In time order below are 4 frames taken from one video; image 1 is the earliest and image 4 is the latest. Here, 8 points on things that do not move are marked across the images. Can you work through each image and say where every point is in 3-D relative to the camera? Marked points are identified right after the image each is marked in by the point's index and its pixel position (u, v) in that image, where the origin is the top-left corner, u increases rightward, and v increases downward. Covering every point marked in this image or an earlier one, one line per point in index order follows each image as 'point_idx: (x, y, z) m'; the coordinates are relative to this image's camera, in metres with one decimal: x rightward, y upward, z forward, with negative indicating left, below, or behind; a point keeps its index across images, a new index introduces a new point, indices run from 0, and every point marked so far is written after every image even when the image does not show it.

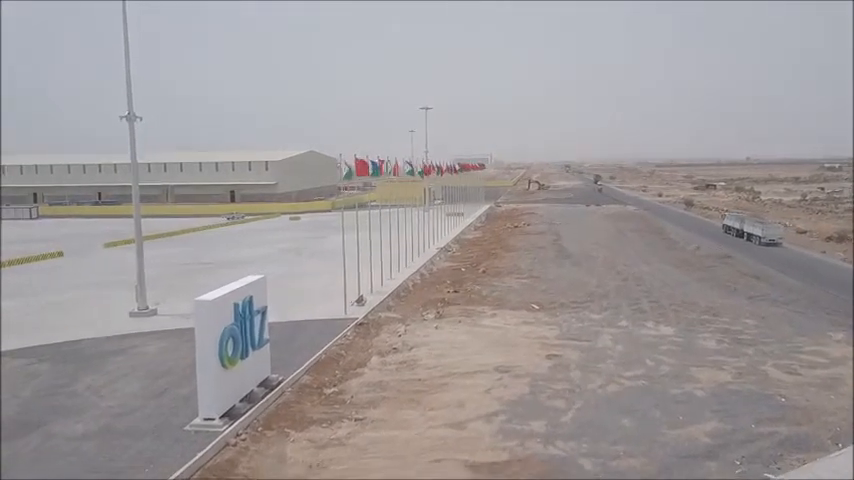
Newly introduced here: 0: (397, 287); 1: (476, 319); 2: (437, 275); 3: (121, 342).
0: (-0.7, -1.1, +15.5) m
1: (+0.8, -1.4, +12.1) m
2: (+0.3, -0.9, +17.9) m
3: (-5.0, -1.7, +11.5) m
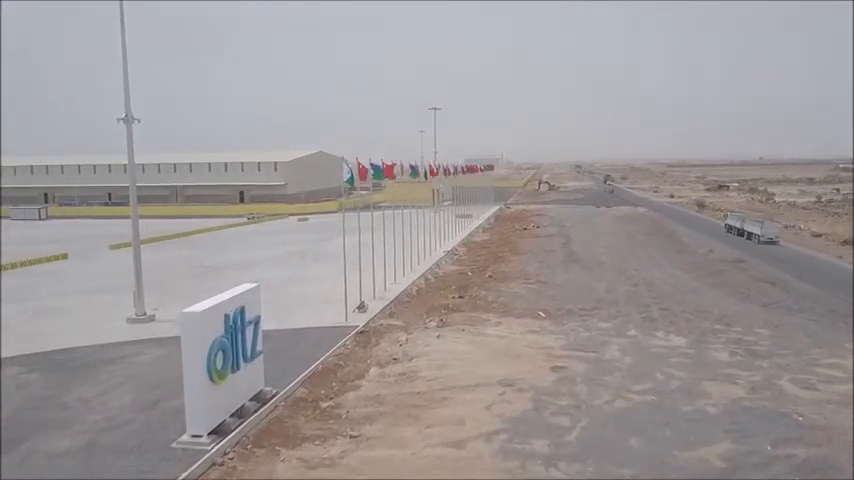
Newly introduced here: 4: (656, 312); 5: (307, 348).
0: (-0.6, -1.2, +15.2) m
1: (+0.9, -1.5, +11.7) m
2: (+0.4, -1.0, +17.5) m
3: (-5.0, -1.8, +11.2) m
4: (+4.1, -1.3, +12.7) m
5: (-1.8, -1.7, +10.8) m
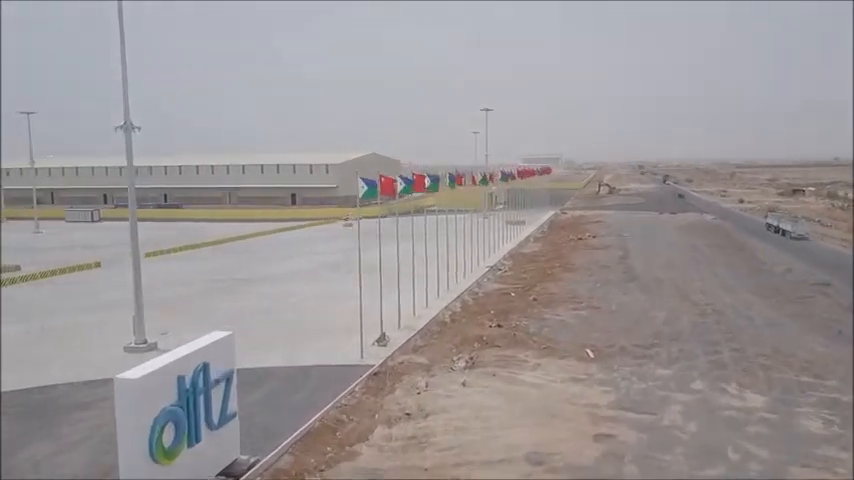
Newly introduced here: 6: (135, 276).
0: (+0.1, -1.5, +13.6) m
1: (+1.2, -1.9, +10.0) m
2: (+1.2, -1.4, +15.8) m
3: (-4.6, -2.1, +10.0) m
4: (+4.6, -1.7, +10.7) m
5: (-1.6, -2.0, +9.3) m
6: (-4.9, -0.6, +11.9) m
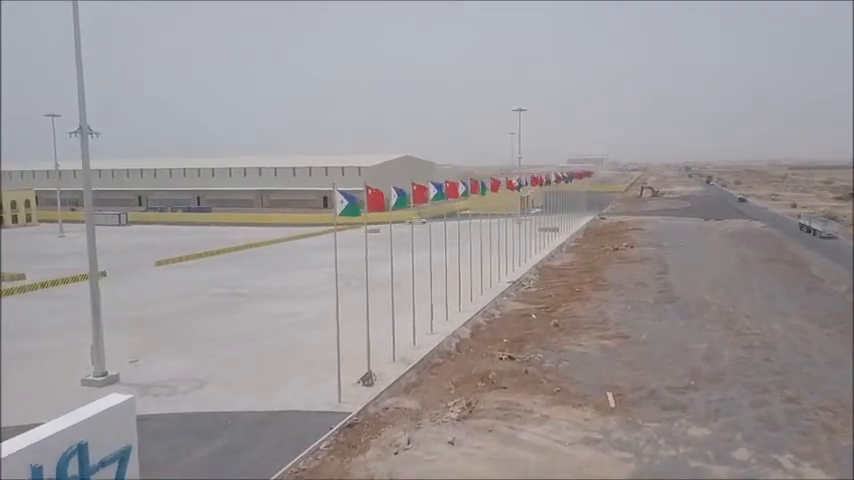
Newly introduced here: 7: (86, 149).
0: (+0.1, -1.9, +11.9) m
1: (+1.1, -2.2, +8.3) m
2: (+1.4, -1.7, +14.1) m
3: (-4.8, -2.4, +8.7) m
4: (+4.4, -2.1, +8.8) m
5: (-1.8, -2.3, +7.8) m
6: (-5.0, -0.9, +10.6) m
7: (-4.9, +1.3, +10.2) m
